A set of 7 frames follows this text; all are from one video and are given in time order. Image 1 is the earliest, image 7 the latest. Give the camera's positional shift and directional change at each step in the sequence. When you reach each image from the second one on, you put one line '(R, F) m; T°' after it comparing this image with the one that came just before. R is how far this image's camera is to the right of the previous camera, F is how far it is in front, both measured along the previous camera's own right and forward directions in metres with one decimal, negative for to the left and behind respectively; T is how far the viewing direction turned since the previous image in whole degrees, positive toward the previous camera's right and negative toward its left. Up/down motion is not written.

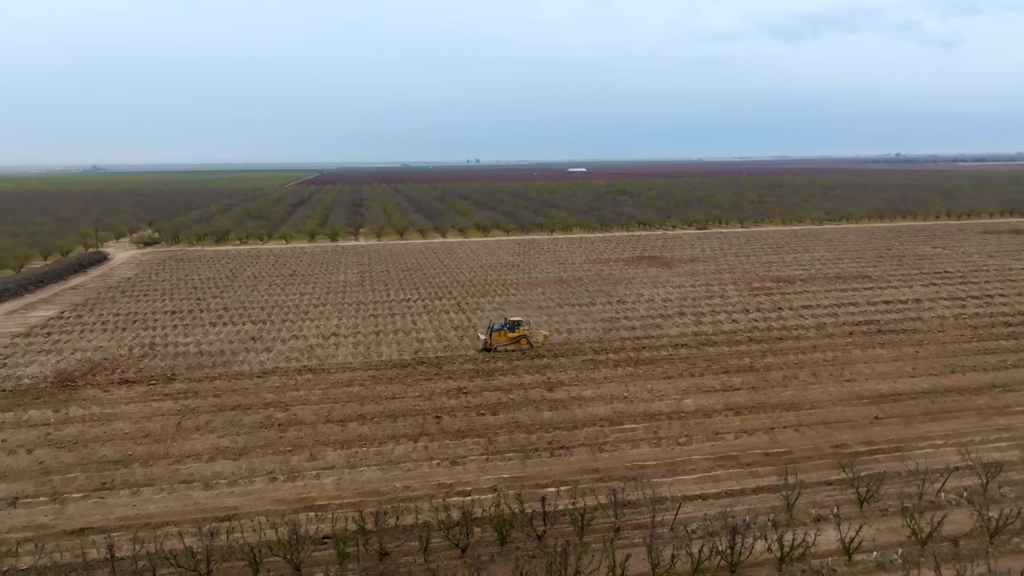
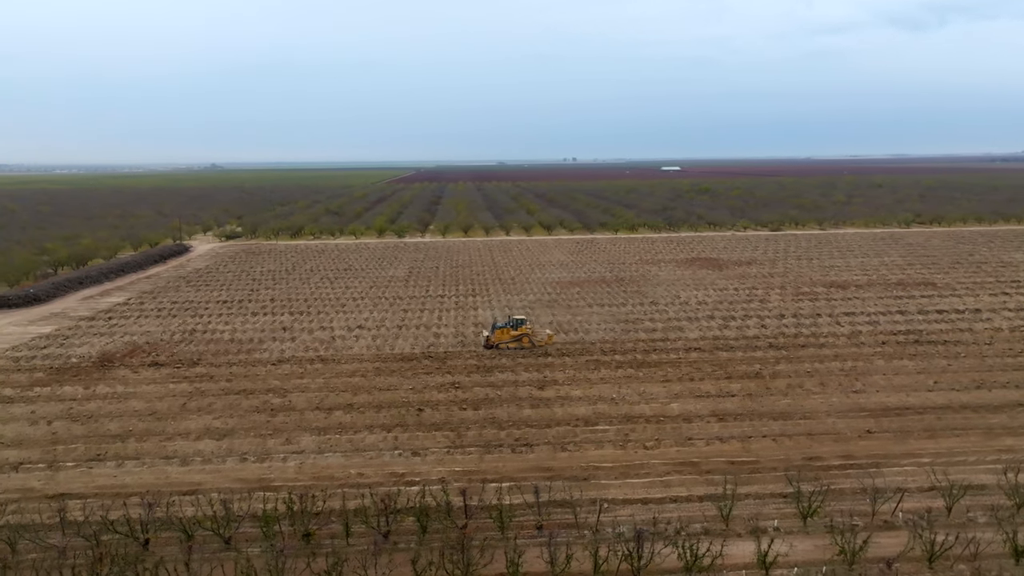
(+1.7, 0.0) m; -7°
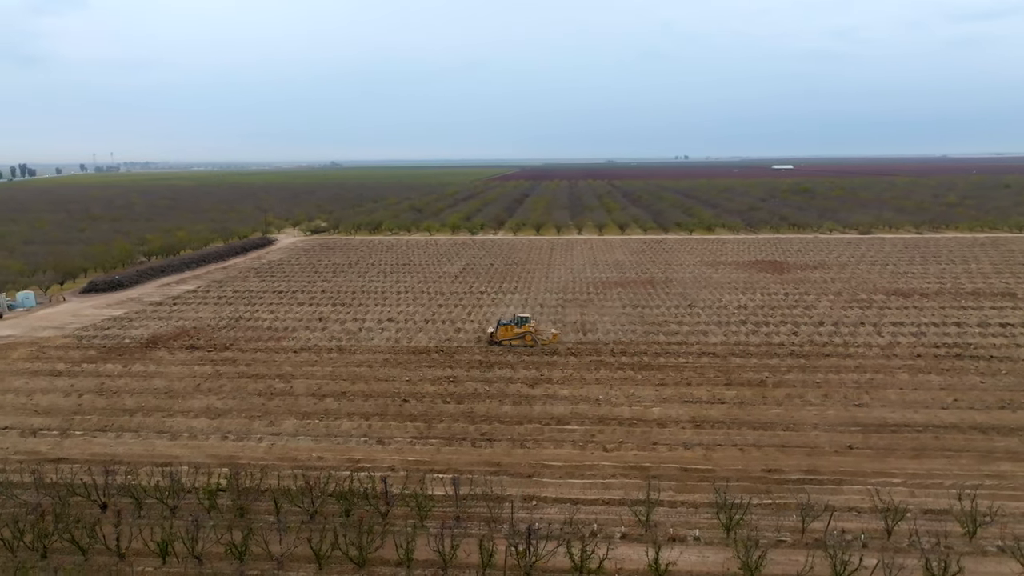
(+1.9, 0.0) m; -8°
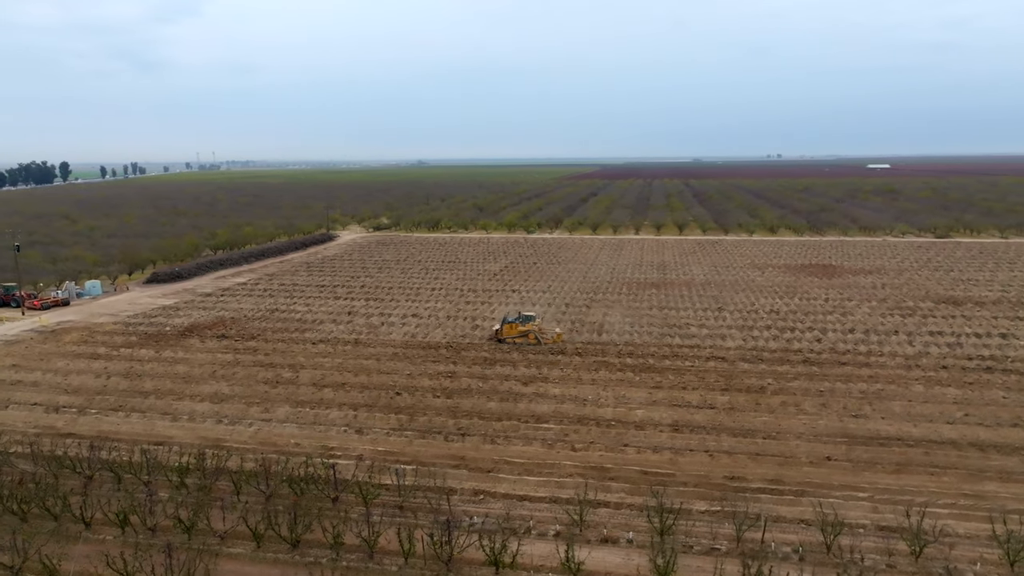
(+1.5, -0.1) m; -6°
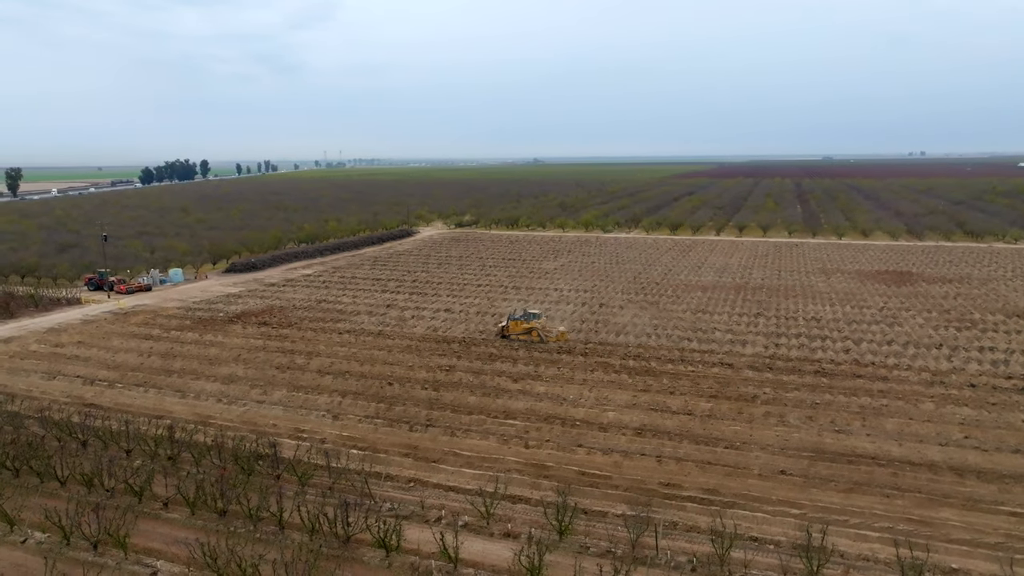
(+2.1, 0.0) m; -9°
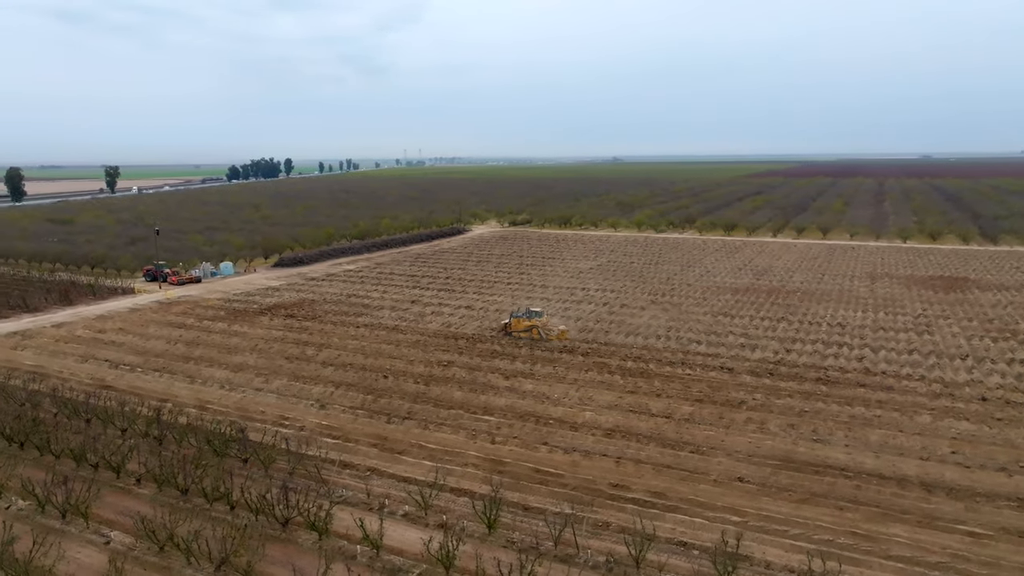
(+1.5, -0.1) m; -6°
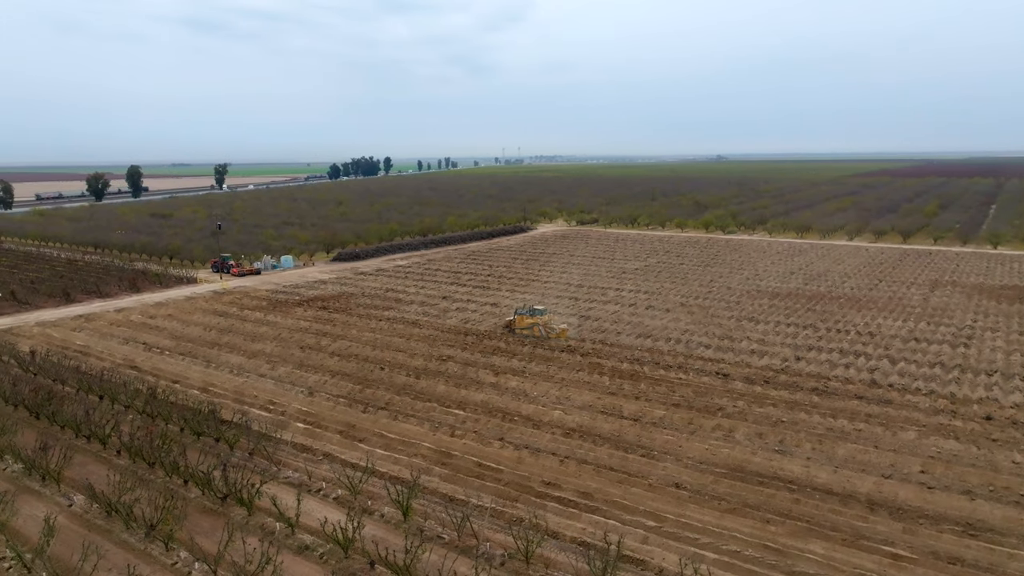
(+1.9, -0.1) m; -8°
